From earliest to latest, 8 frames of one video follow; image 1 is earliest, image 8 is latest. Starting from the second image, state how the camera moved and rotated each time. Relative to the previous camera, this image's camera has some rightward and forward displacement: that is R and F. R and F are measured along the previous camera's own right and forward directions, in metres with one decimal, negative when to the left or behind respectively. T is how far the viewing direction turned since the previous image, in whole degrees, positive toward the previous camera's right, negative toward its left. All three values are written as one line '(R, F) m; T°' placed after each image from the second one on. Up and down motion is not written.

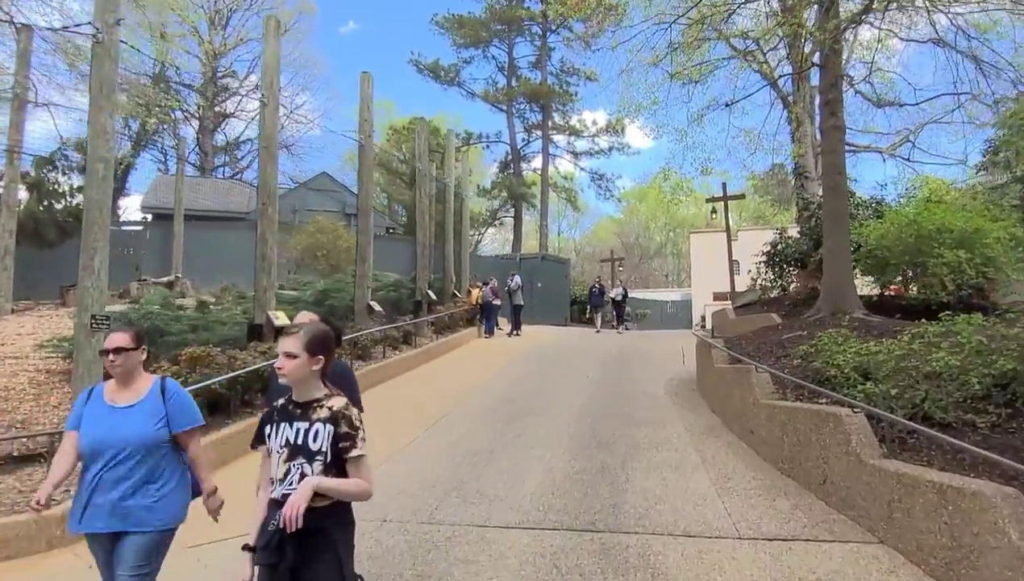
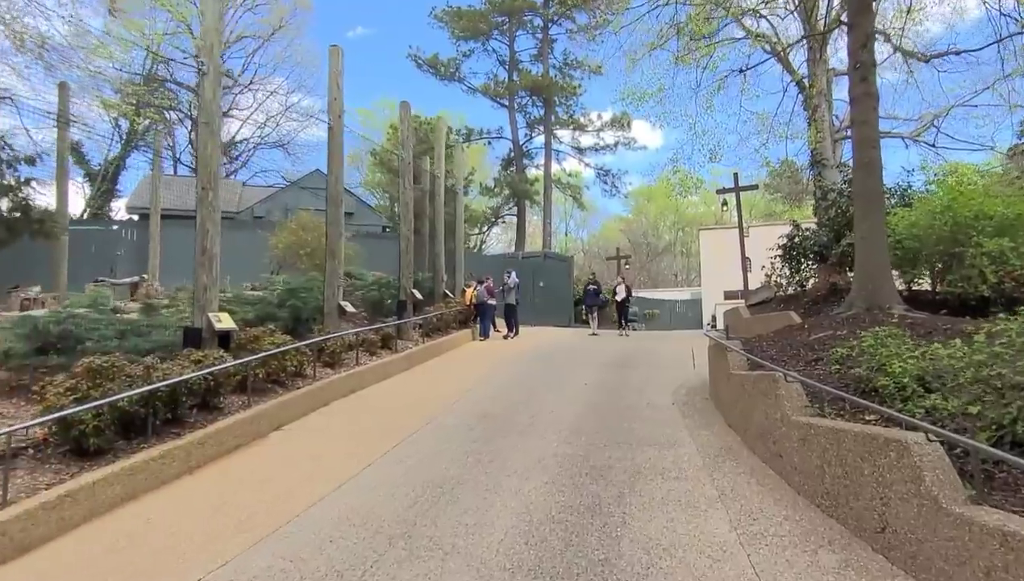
(+0.3, +1.4) m; -1°
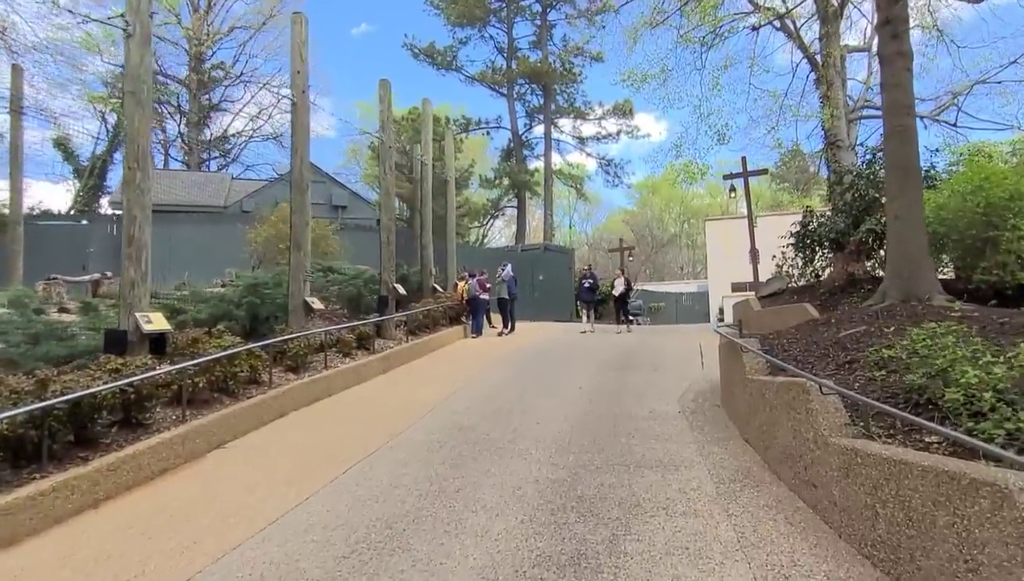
(+0.3, +1.2) m; 0°
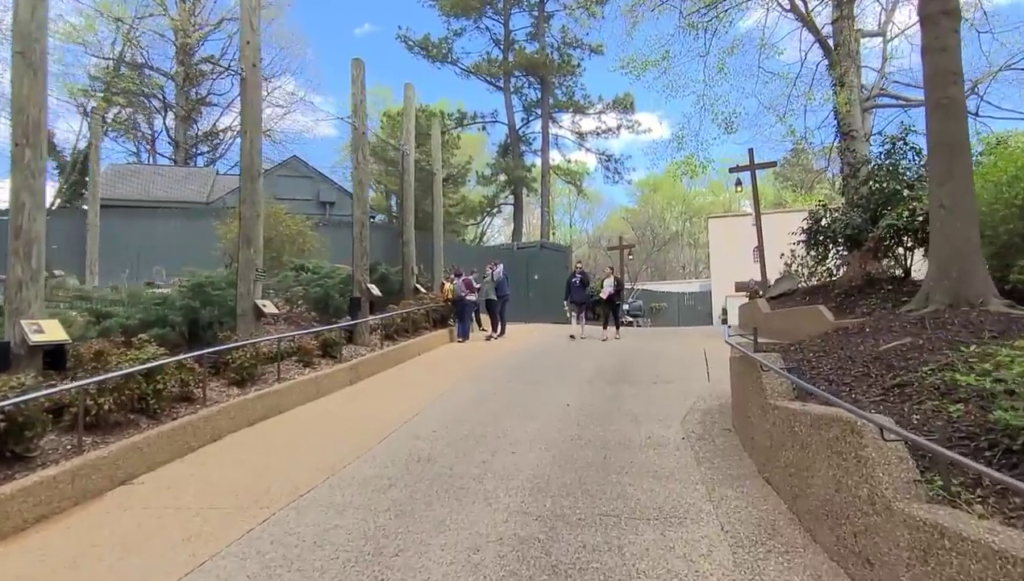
(+0.2, +1.2) m; 0°
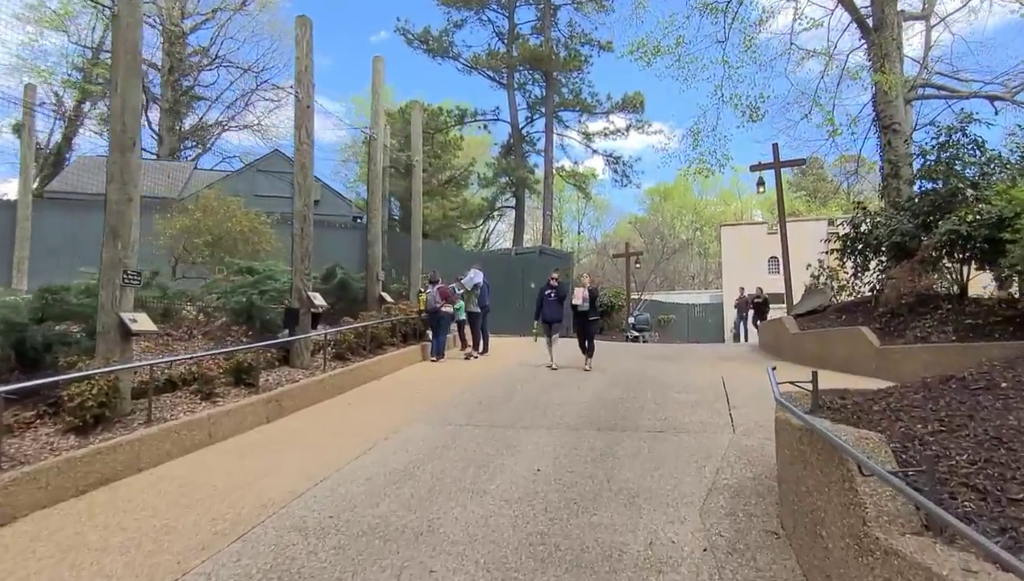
(+0.4, +2.3) m; -1°
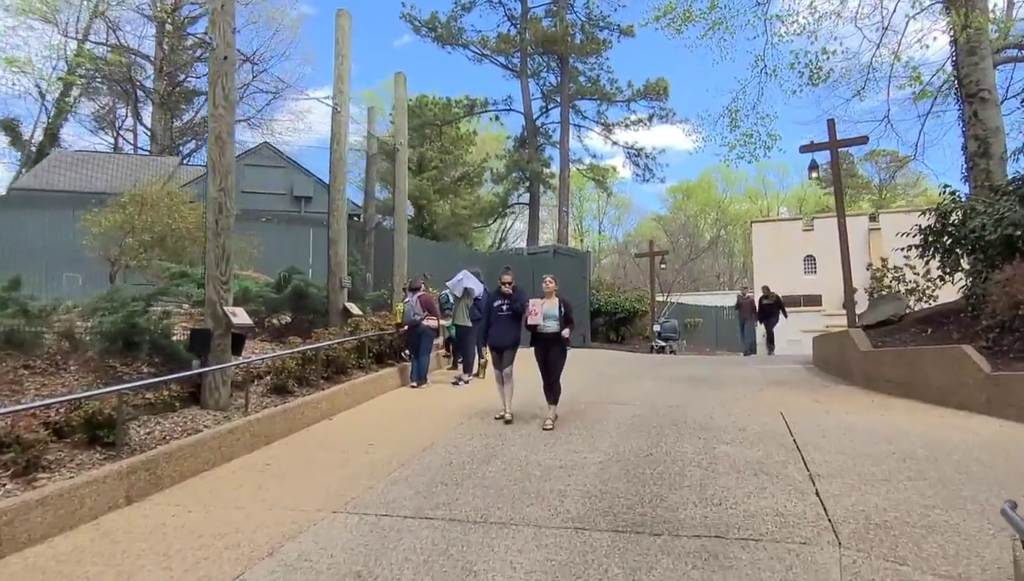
(+0.3, +2.6) m; -2°
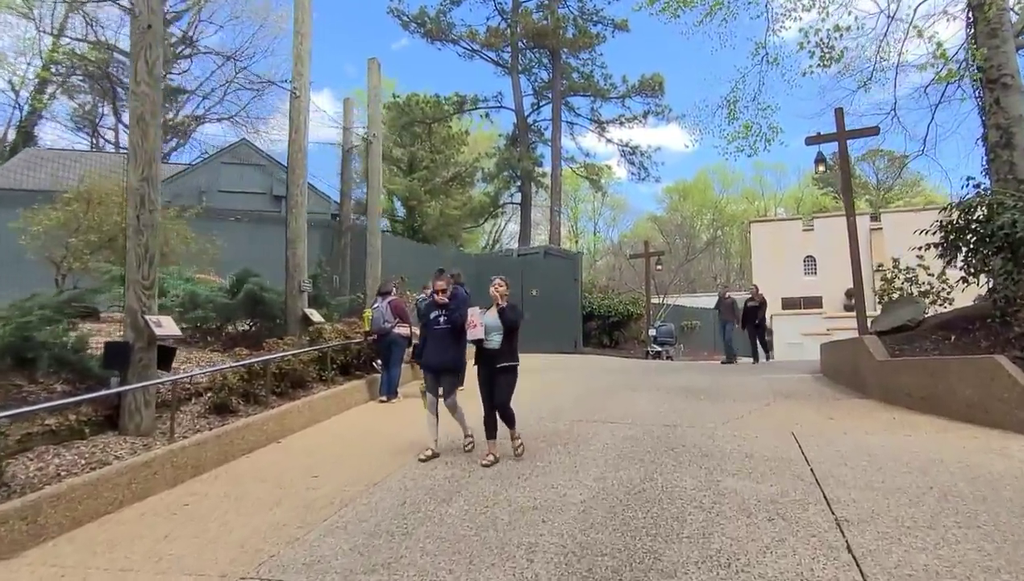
(+0.2, +1.0) m; 0°
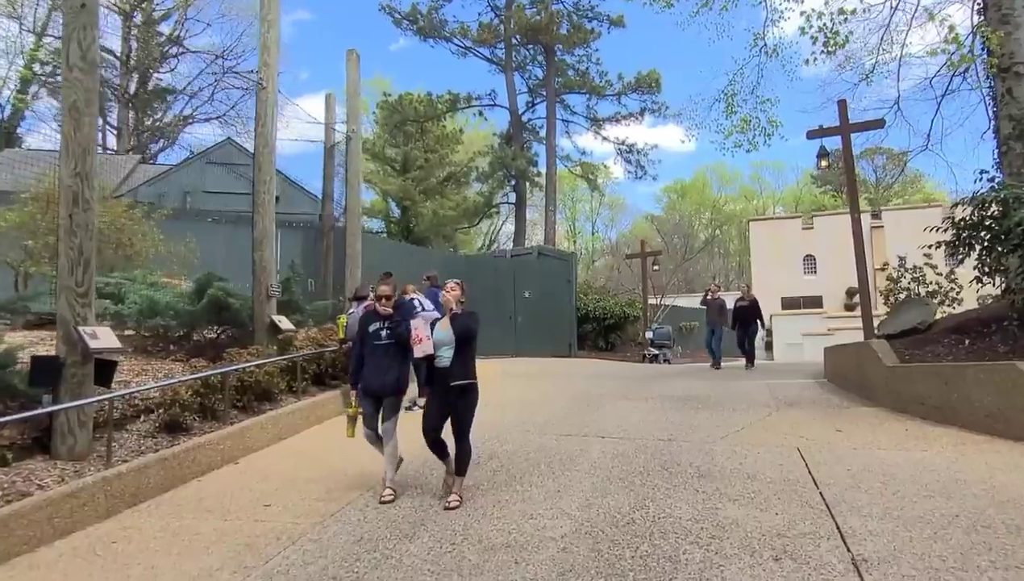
(+0.2, +0.6) m; 0°
